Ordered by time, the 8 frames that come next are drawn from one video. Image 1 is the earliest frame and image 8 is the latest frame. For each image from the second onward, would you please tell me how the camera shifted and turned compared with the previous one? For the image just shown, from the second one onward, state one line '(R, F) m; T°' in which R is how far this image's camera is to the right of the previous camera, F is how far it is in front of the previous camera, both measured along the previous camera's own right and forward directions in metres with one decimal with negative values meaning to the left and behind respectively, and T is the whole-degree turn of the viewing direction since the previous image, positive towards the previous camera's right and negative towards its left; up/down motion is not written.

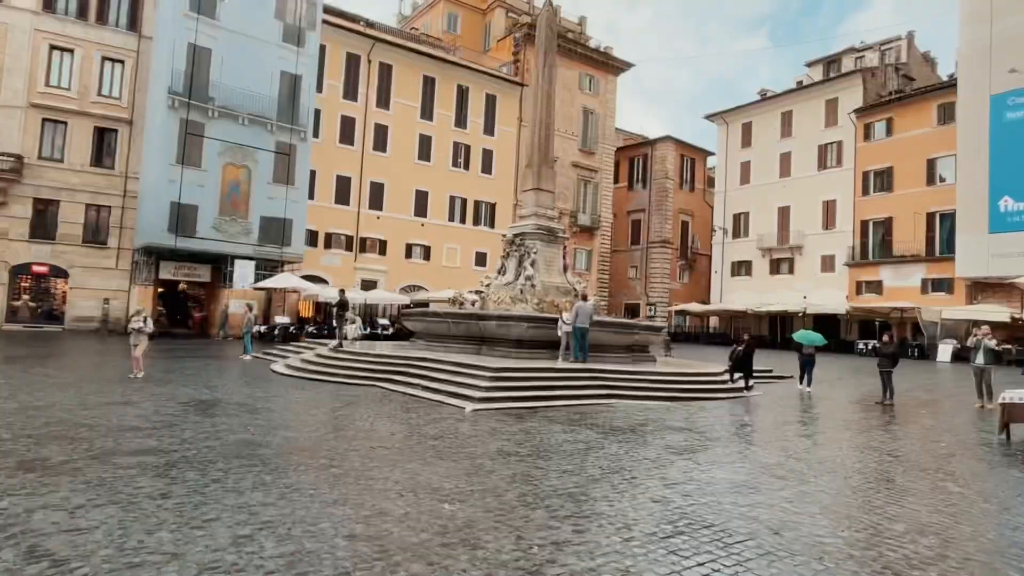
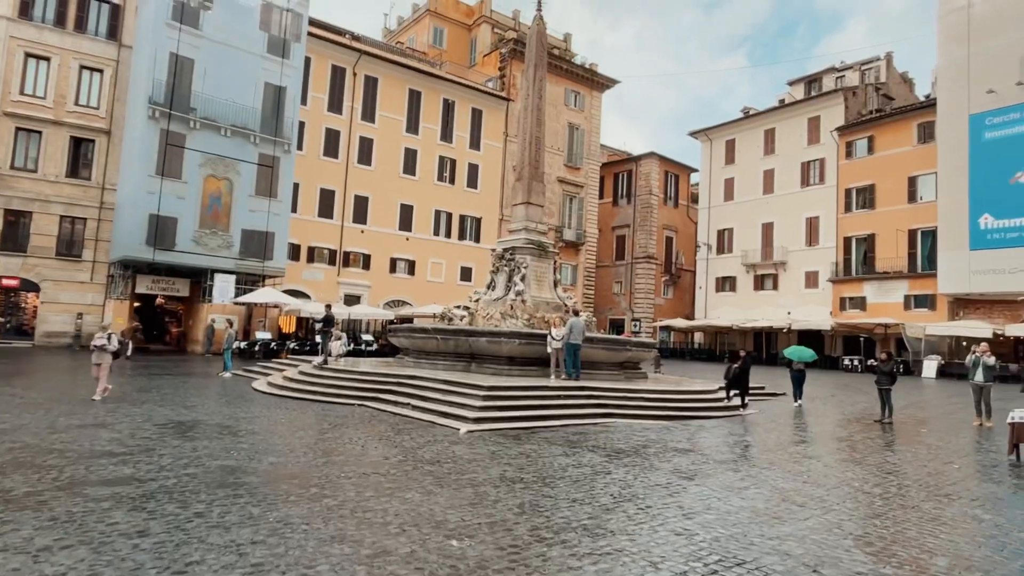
(-0.2, +0.3) m; +2°
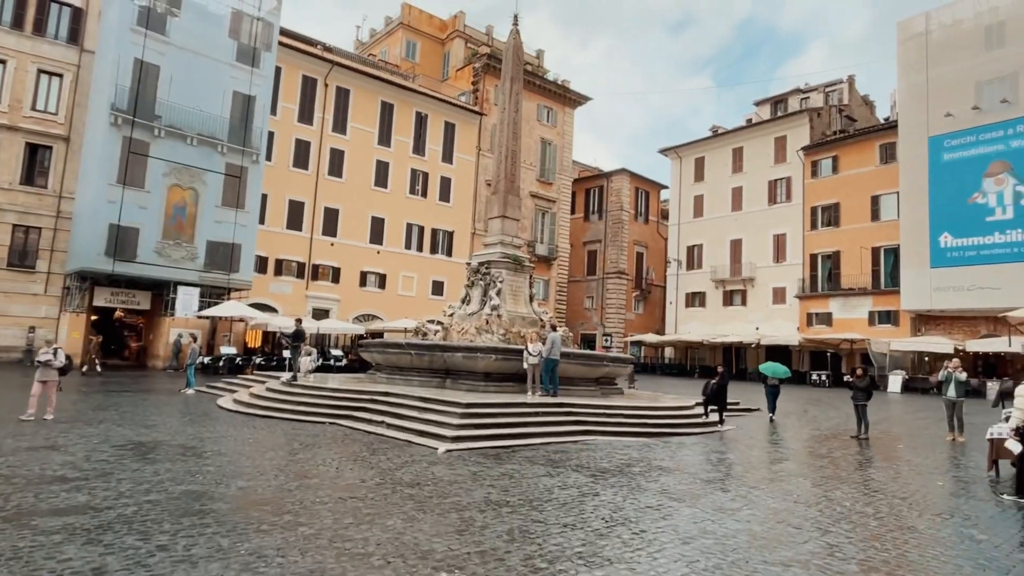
(-0.1, +0.2) m; +3°
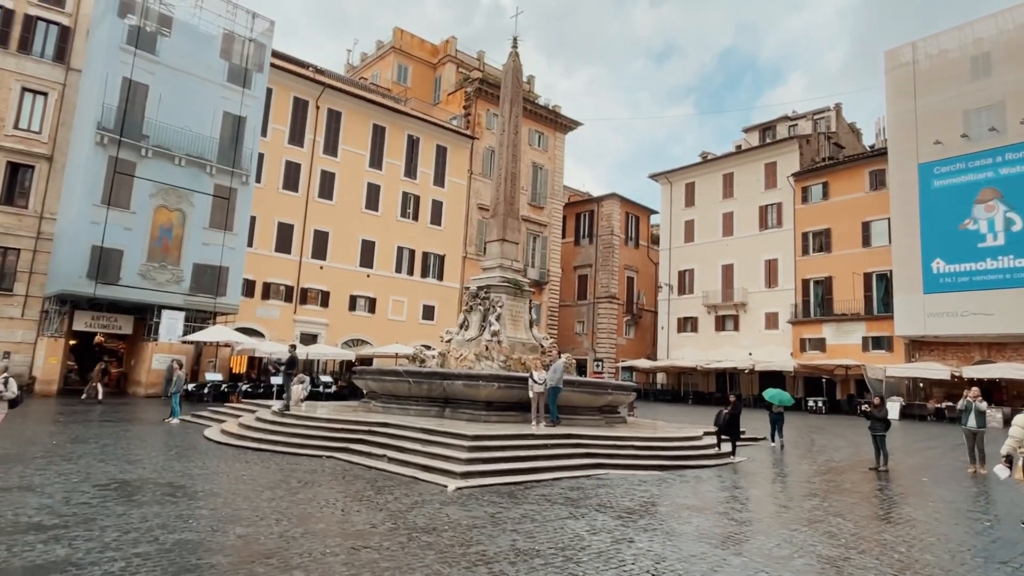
(-0.3, +0.4) m; +1°
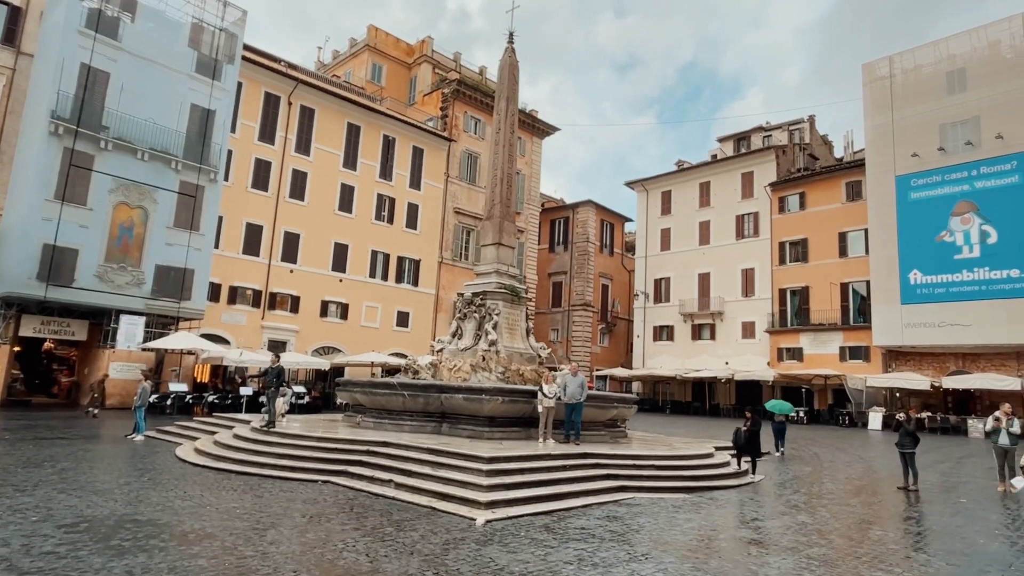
(-0.8, +0.8) m; +3°
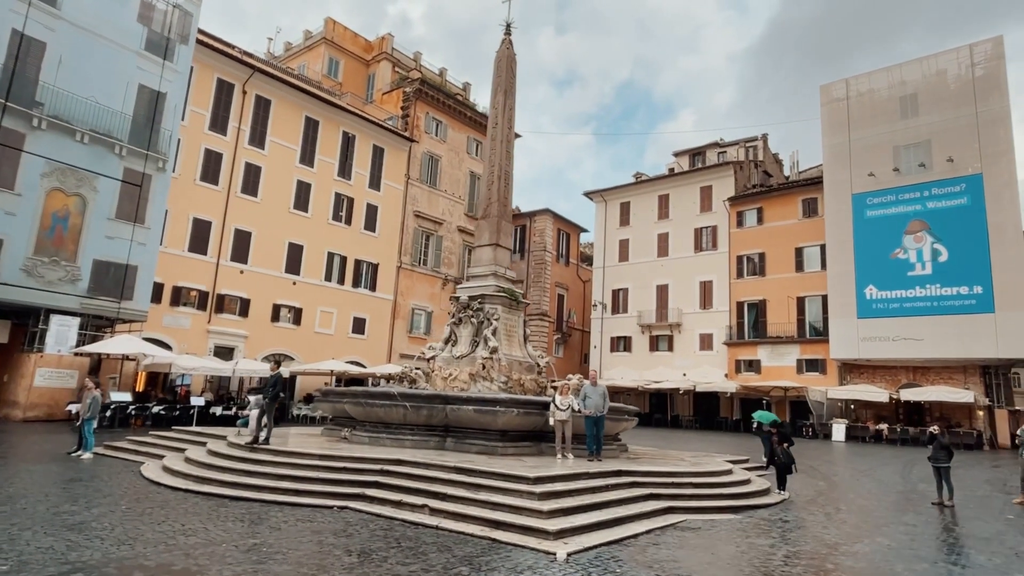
(-1.3, +0.9) m; +6°
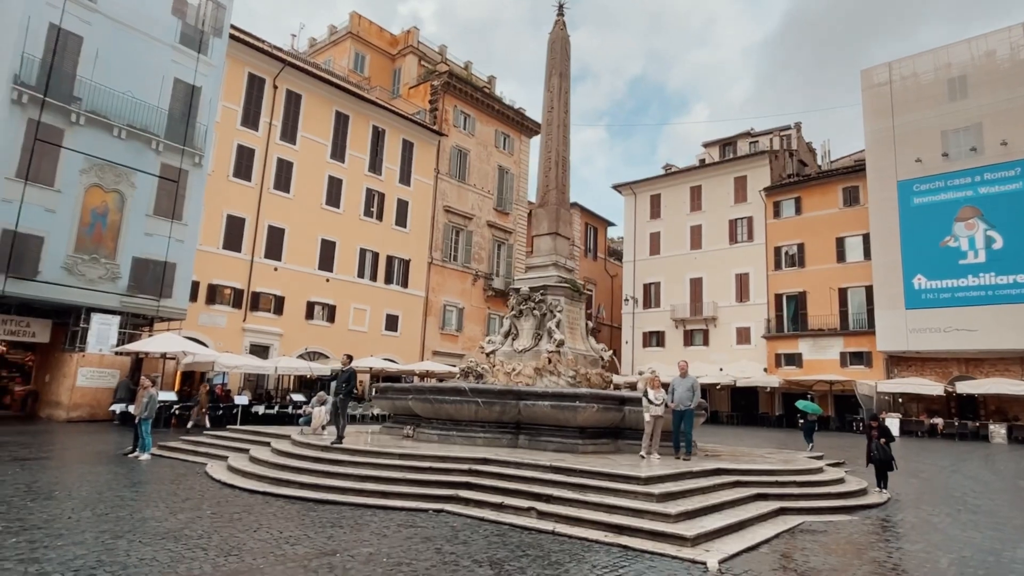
(-1.0, +0.5) m; -1°
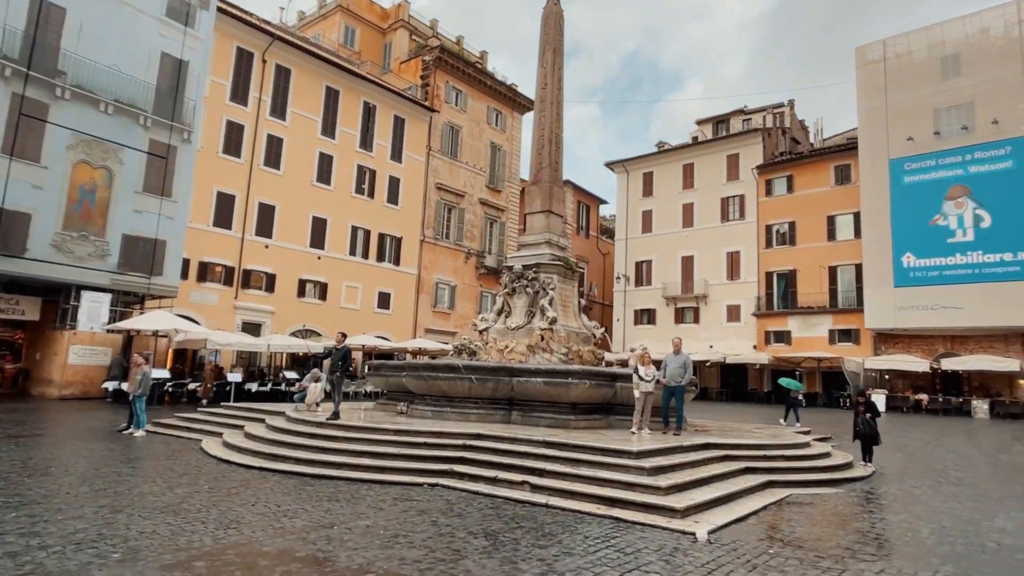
(0.0, 0.0) m; +1°
